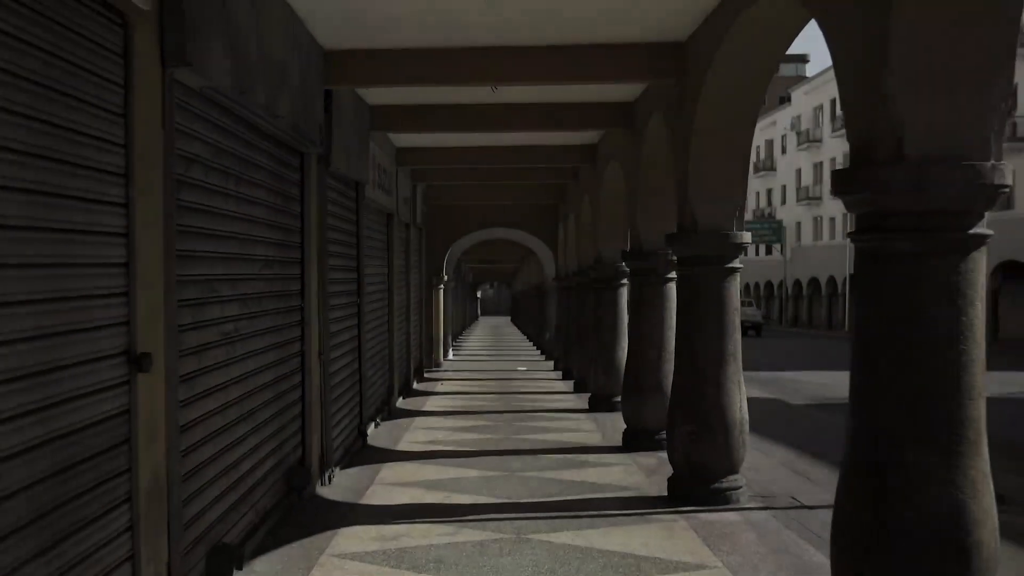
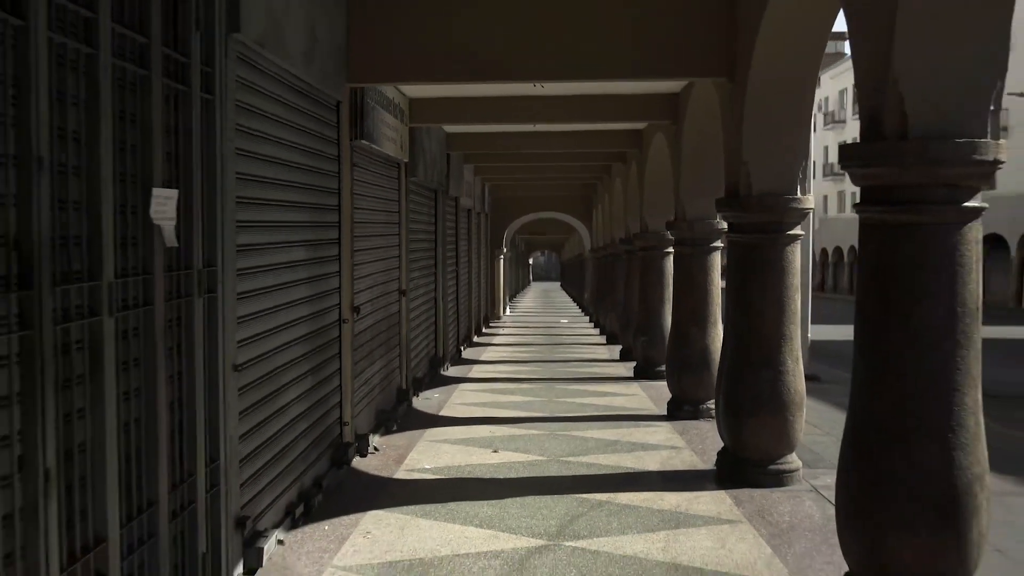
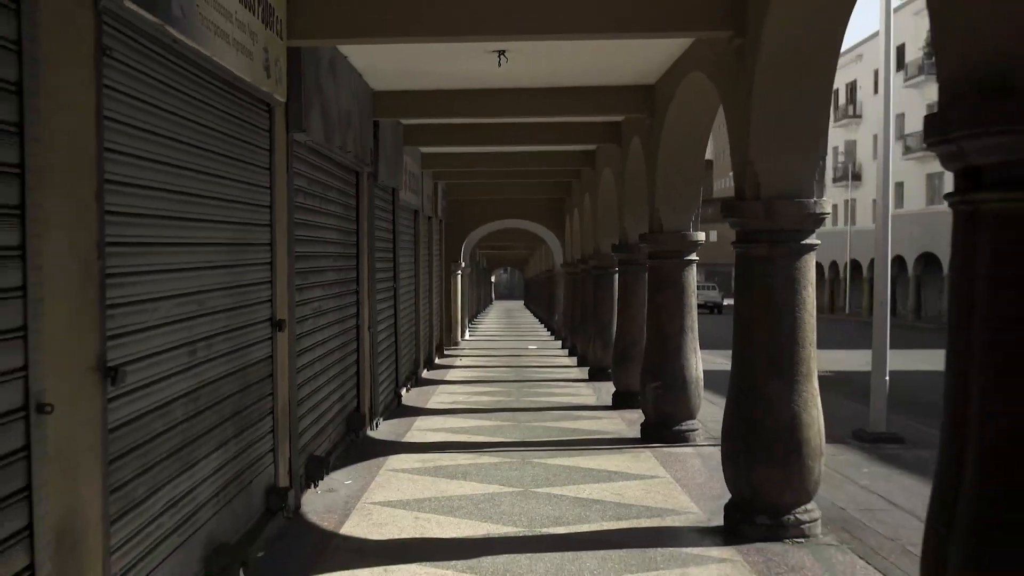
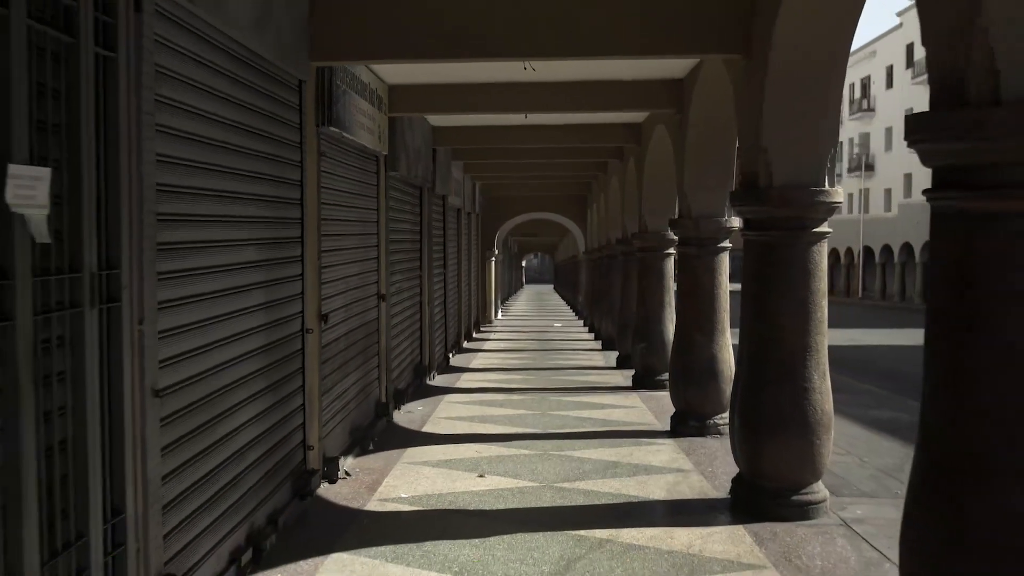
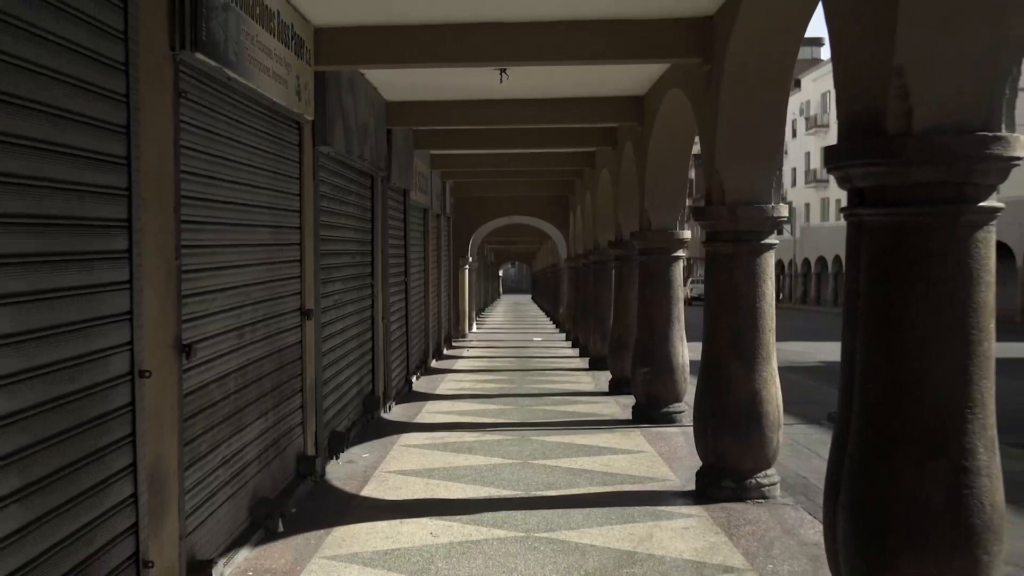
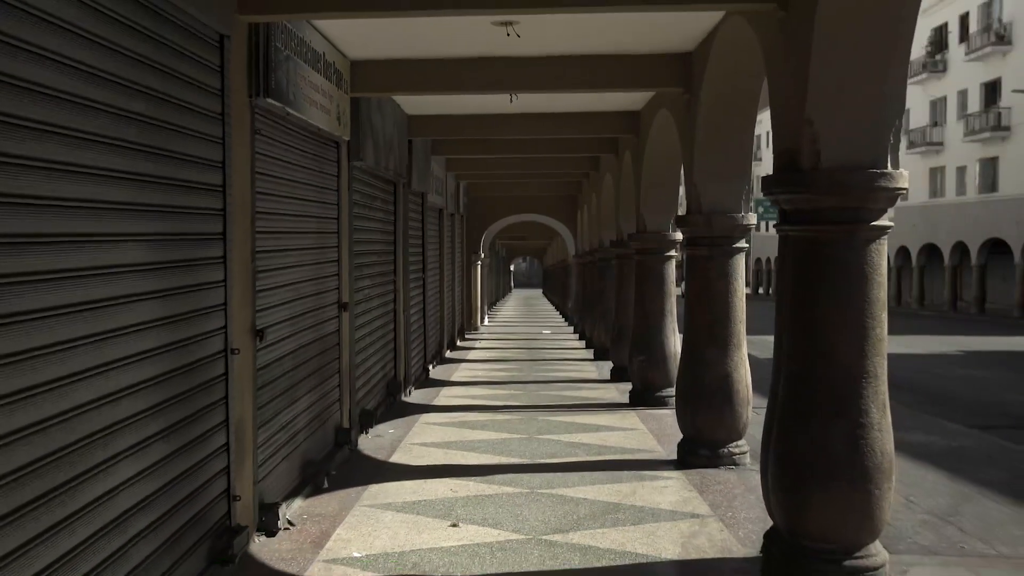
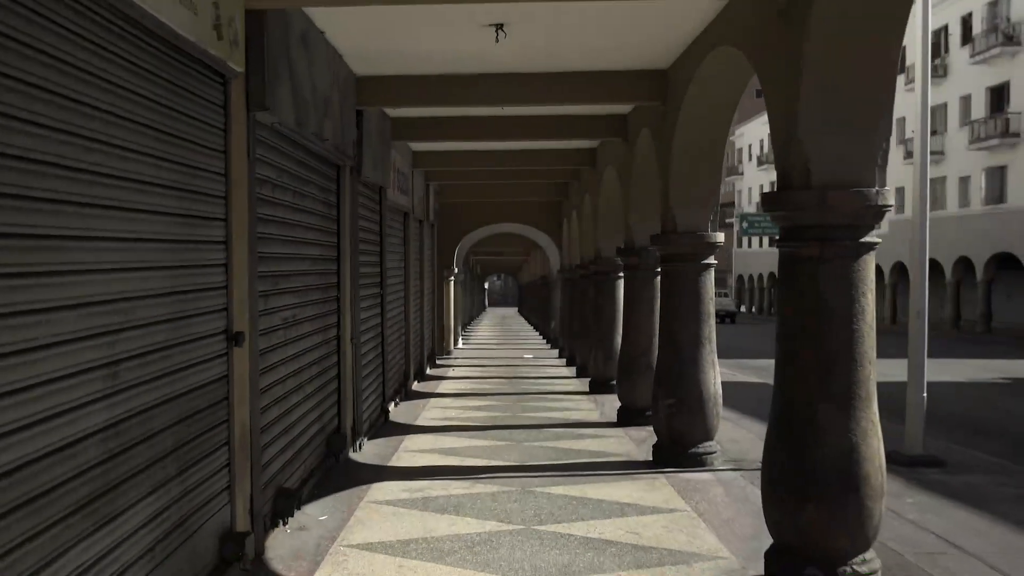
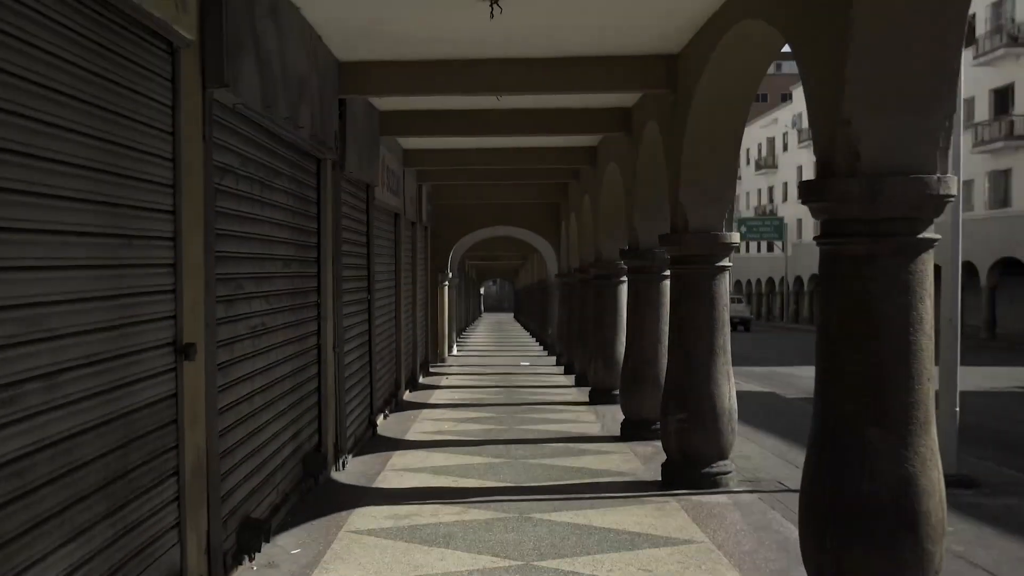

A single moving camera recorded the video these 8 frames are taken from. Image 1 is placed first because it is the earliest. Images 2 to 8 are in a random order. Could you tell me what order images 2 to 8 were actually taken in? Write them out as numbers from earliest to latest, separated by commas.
8, 7, 3, 5, 6, 4, 2
